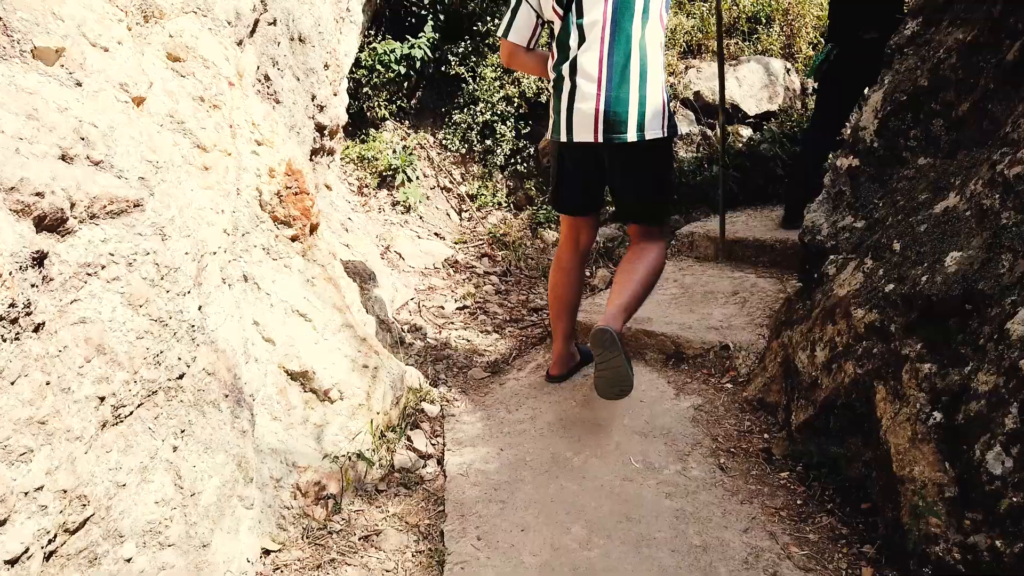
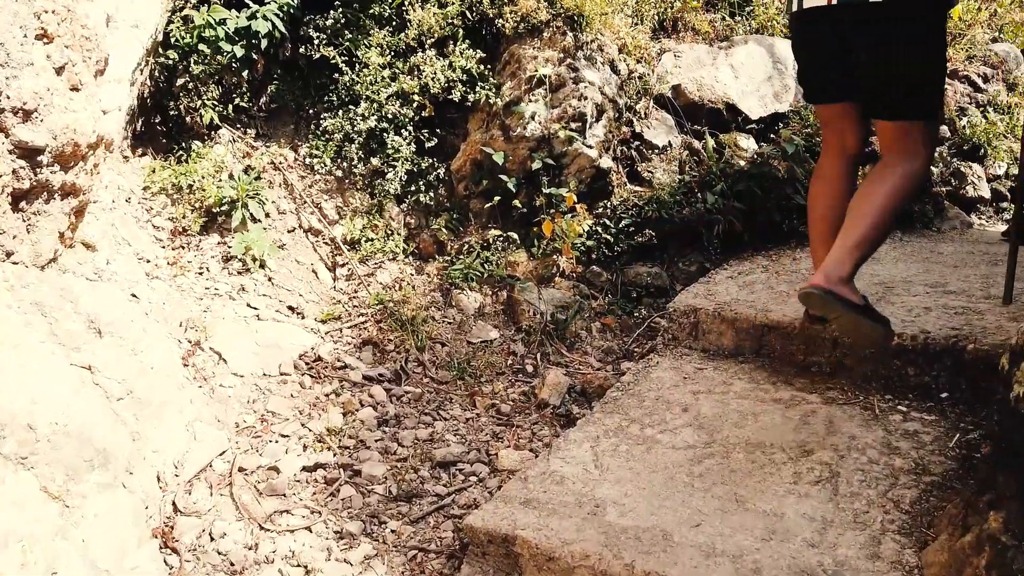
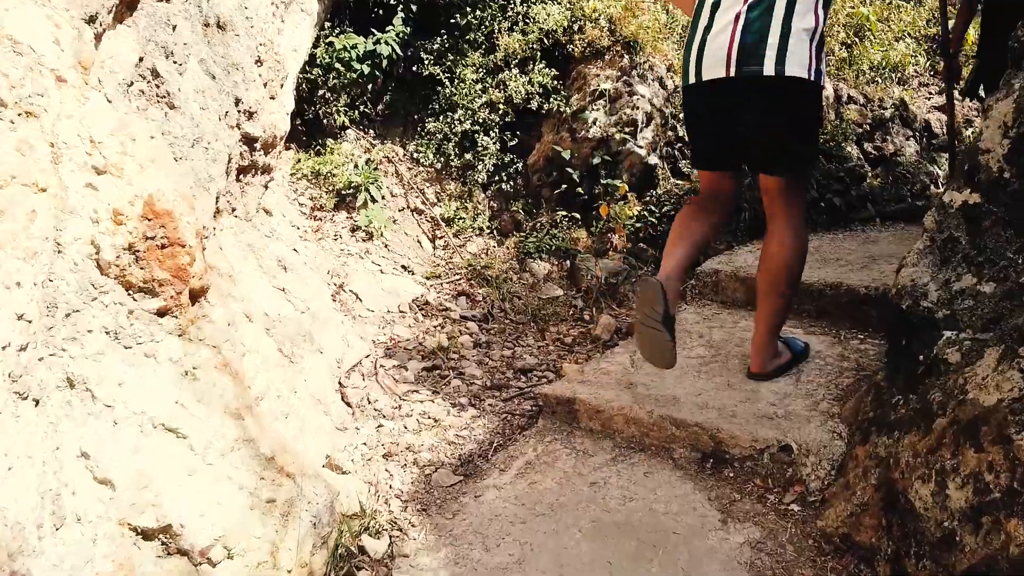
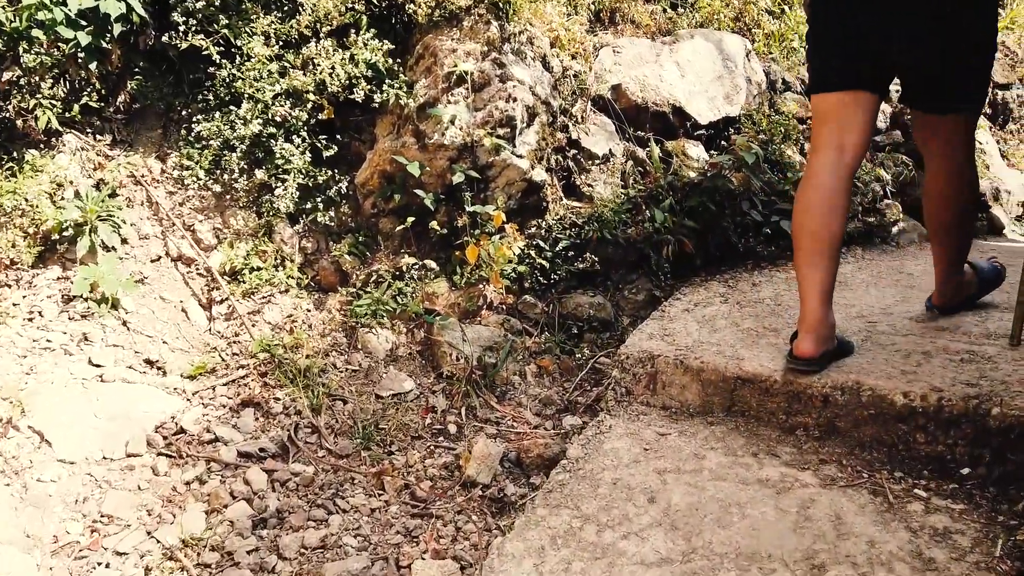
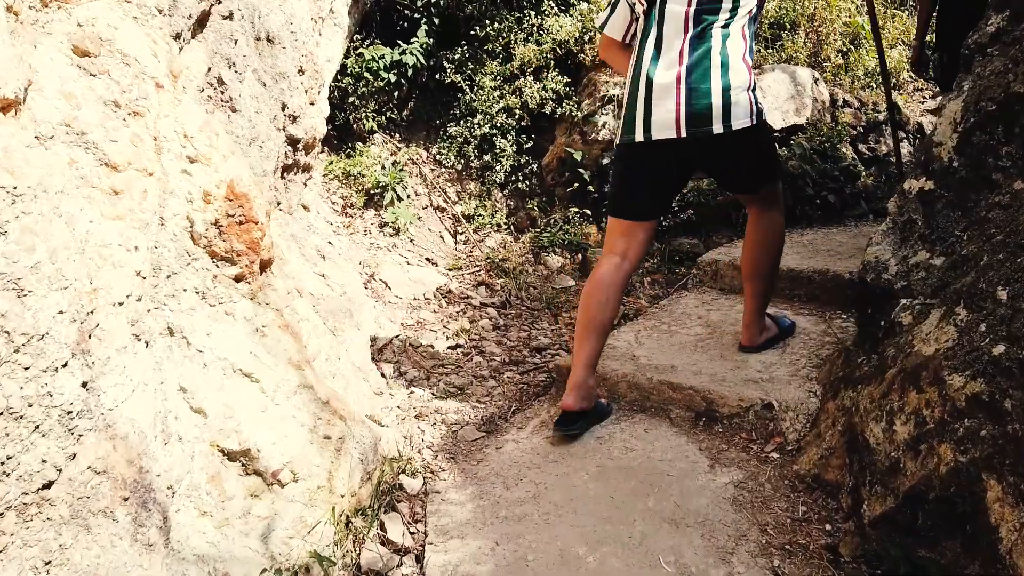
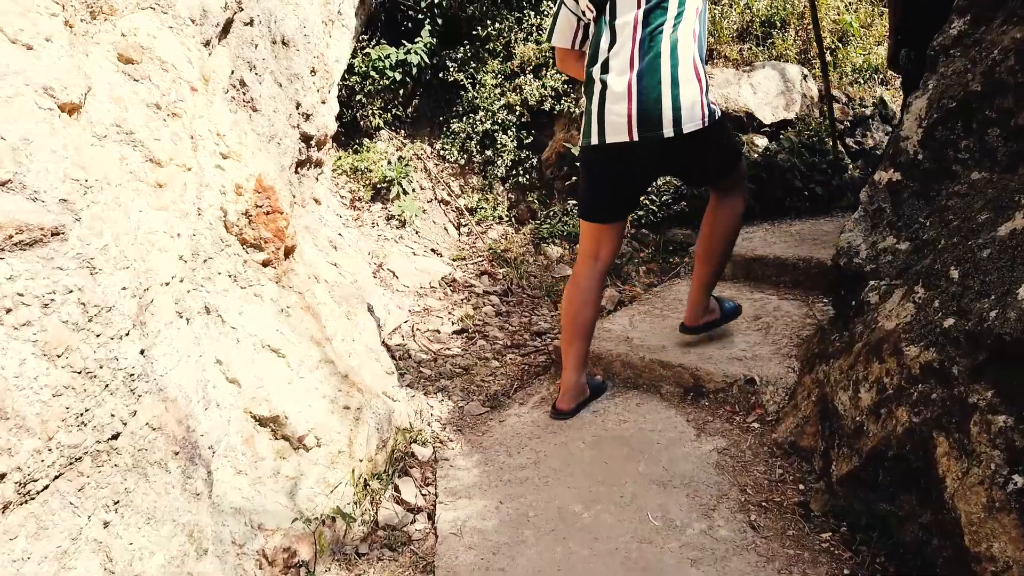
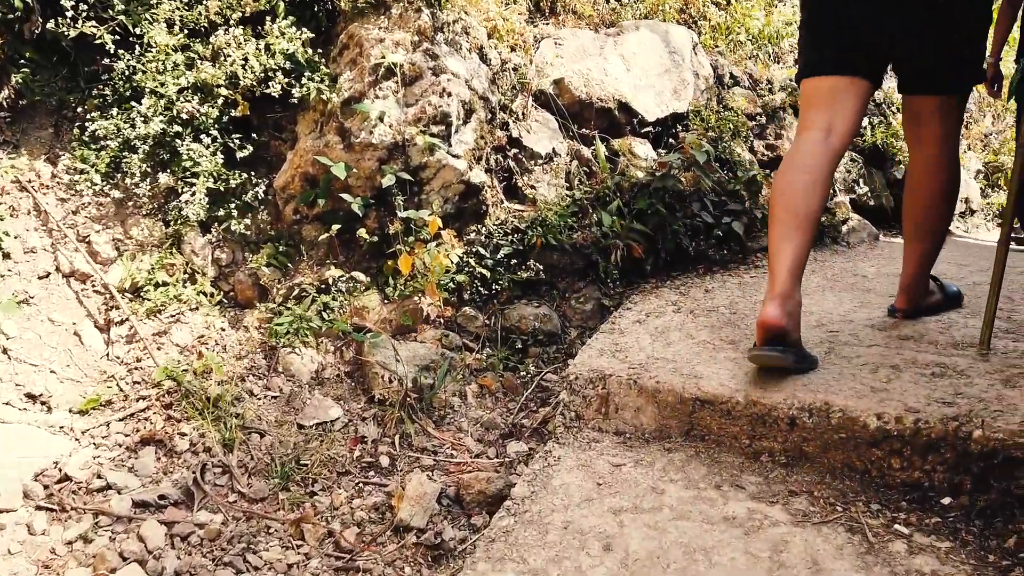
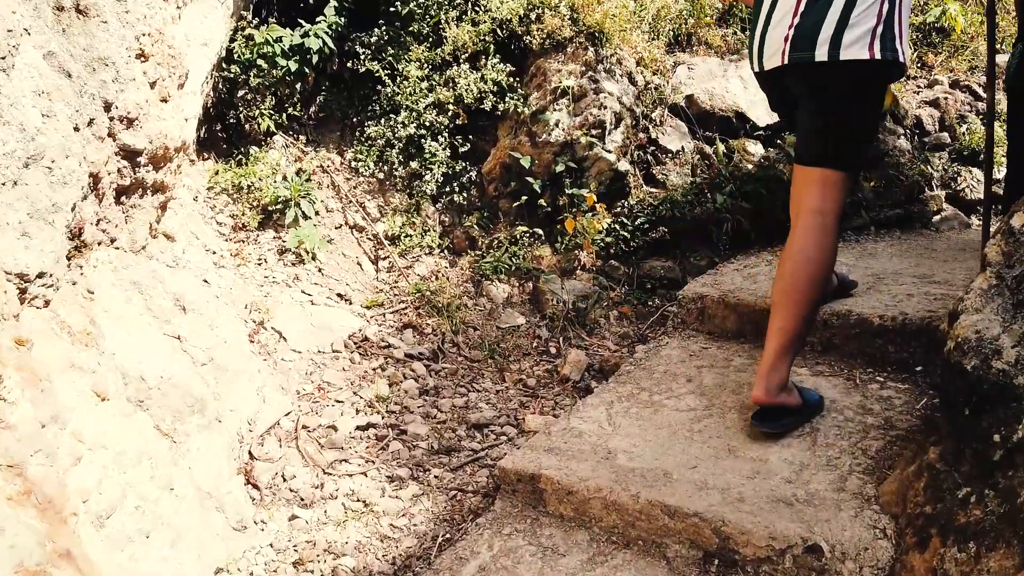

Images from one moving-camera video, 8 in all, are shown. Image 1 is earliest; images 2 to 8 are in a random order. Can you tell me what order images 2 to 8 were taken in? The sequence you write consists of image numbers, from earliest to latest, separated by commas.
6, 5, 3, 8, 2, 4, 7
